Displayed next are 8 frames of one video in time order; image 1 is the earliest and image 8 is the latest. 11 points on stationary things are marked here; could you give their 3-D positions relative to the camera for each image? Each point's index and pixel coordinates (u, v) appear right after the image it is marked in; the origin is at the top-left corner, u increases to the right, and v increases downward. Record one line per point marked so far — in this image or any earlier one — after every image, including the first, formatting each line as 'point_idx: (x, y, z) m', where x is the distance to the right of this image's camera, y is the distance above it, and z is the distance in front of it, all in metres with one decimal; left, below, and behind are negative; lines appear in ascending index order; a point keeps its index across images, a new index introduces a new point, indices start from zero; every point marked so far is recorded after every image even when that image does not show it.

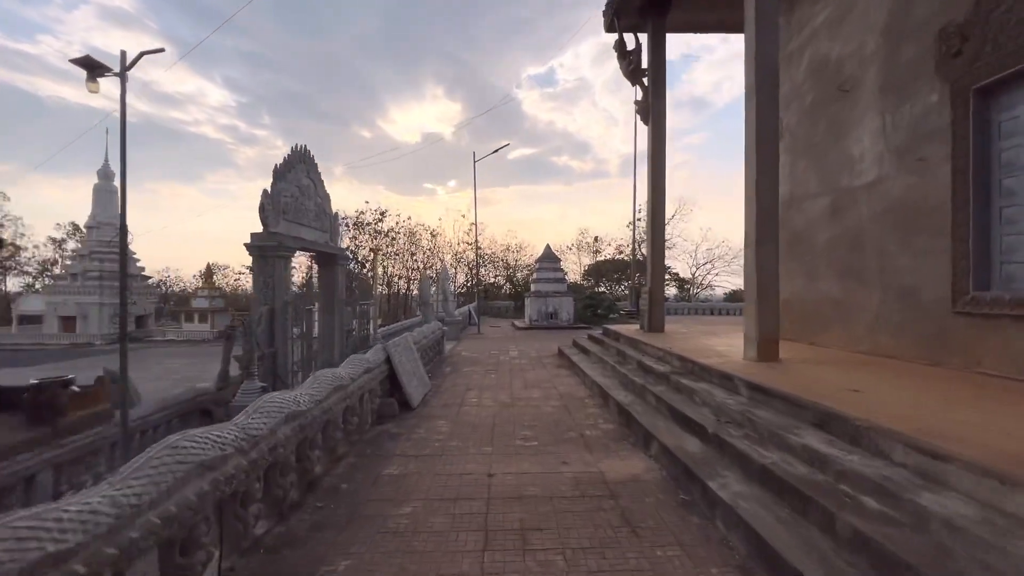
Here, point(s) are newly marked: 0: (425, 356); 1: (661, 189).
0: (-1.8, -1.4, +9.5) m
1: (+3.0, +2.0, +9.5) m
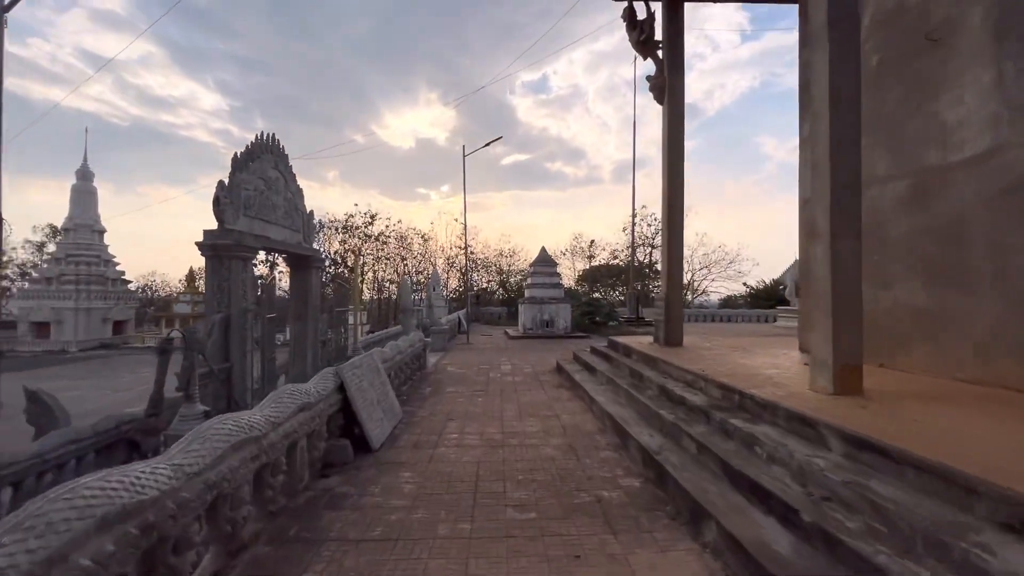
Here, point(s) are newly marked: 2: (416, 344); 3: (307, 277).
0: (-1.9, -1.4, +8.0) m
1: (+2.9, +1.9, +8.1) m
2: (-2.0, -1.2, +9.9) m
3: (-6.3, +0.3, +14.5) m
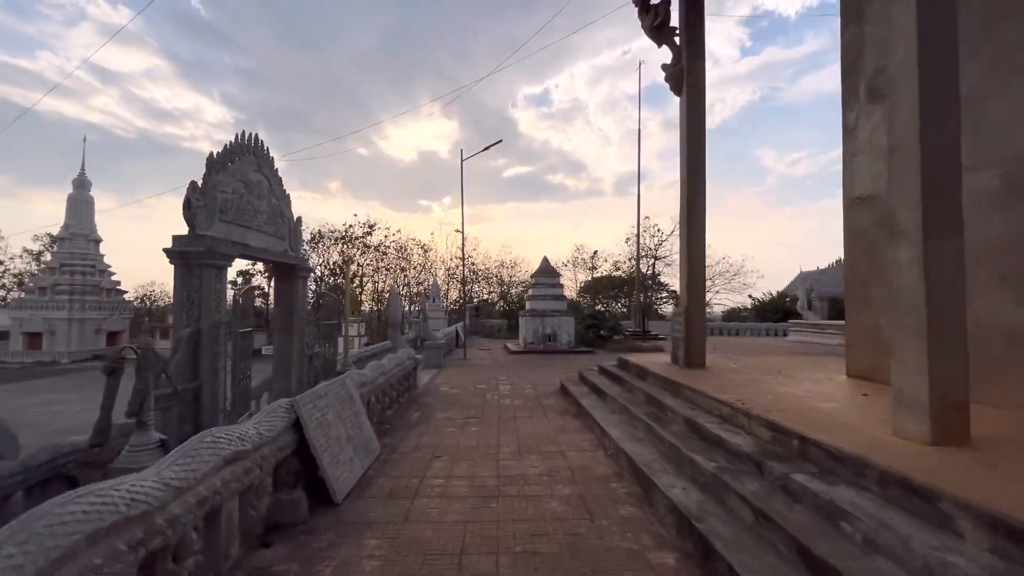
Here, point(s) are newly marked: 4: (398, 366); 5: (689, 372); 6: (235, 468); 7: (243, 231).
0: (-1.9, -1.6, +7.0) m
1: (+2.8, +1.7, +7.2) m
2: (-2.0, -1.4, +8.9) m
3: (-6.3, 0.0, +13.6) m
4: (-2.0, -1.4, +8.3) m
5: (+2.5, -1.2, +6.7) m
6: (-1.8, -1.2, +3.1) m
7: (-6.3, +1.3, +11.1) m
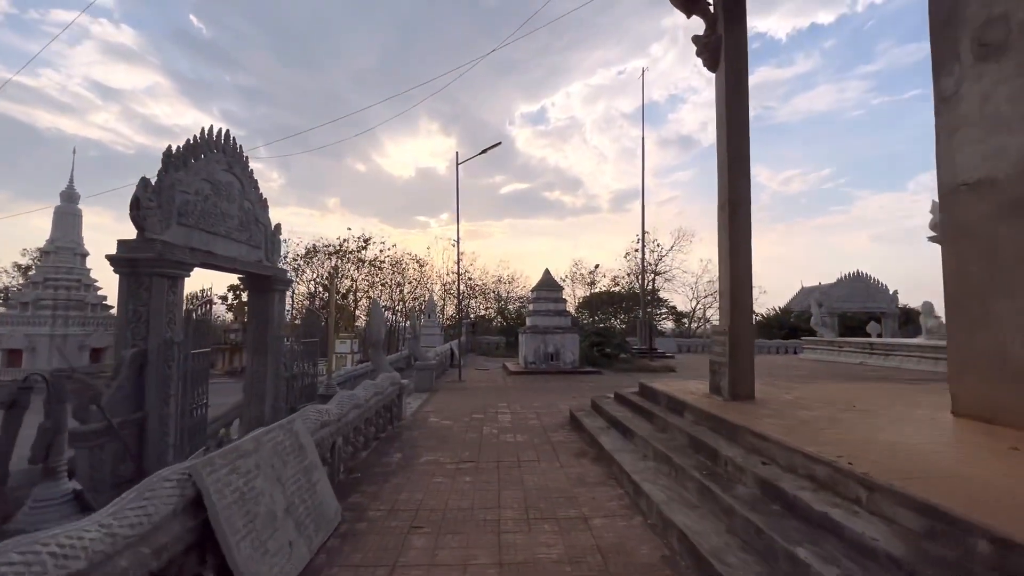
0: (-1.9, -1.8, +5.6) m
1: (+2.9, +1.5, +5.9) m
2: (-2.0, -1.6, +7.6) m
3: (-6.3, -0.4, +12.2) m
4: (-2.0, -1.6, +6.9) m
5: (+2.5, -1.3, +5.4) m
6: (-1.8, -1.2, +1.8) m
7: (-6.3, +1.1, +9.8) m
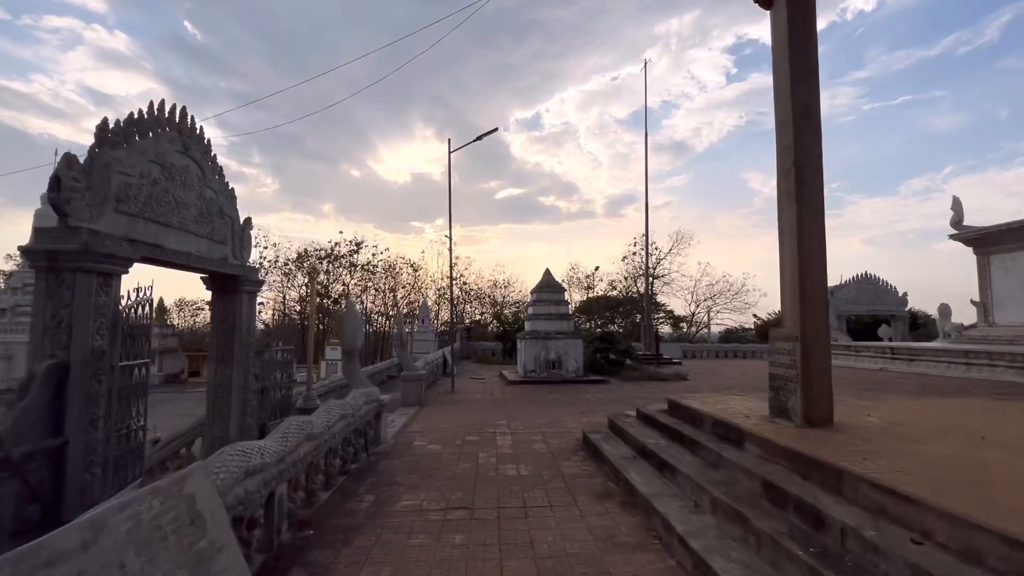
0: (-1.9, -1.7, +4.2) m
1: (+2.9, +1.6, +4.6) m
2: (-2.0, -1.6, +6.2) m
3: (-6.4, -0.4, +10.8) m
4: (-1.9, -1.5, +5.5) m
5: (+2.6, -1.3, +4.0) m
6: (-1.7, -1.1, +0.4) m
7: (-6.3, +1.1, +8.4) m
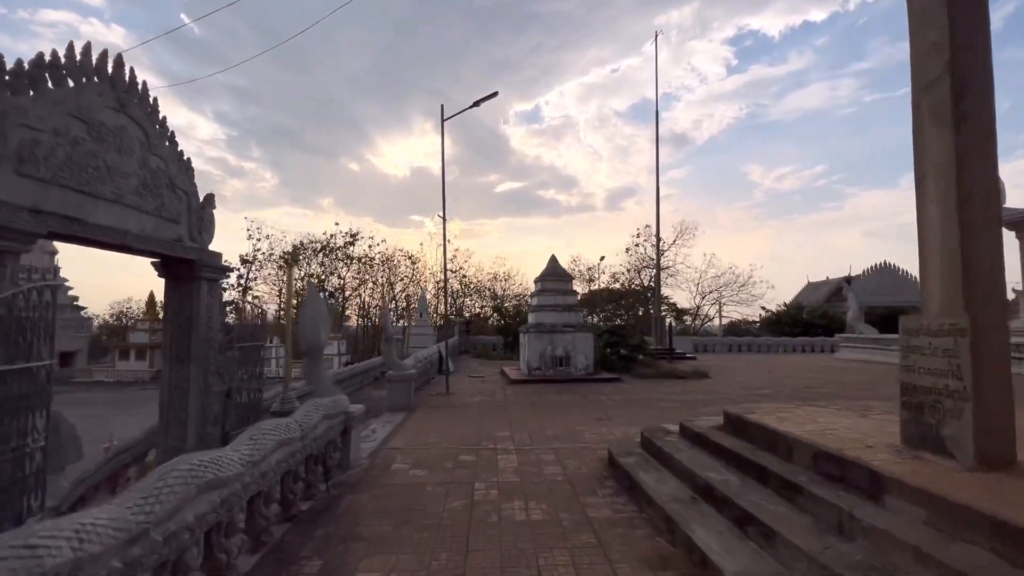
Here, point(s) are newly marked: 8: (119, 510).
0: (-1.8, -1.5, +2.7) m
1: (+3.0, +1.8, +3.0) m
2: (-1.9, -1.4, +4.6) m
3: (-6.3, -0.1, +9.2) m
4: (-1.9, -1.3, +4.0) m
5: (+2.6, -1.1, +2.5) m
6: (-1.6, -1.0, -1.1) m
7: (-6.2, +1.3, +6.8) m
8: (-1.9, -1.1, +2.3) m
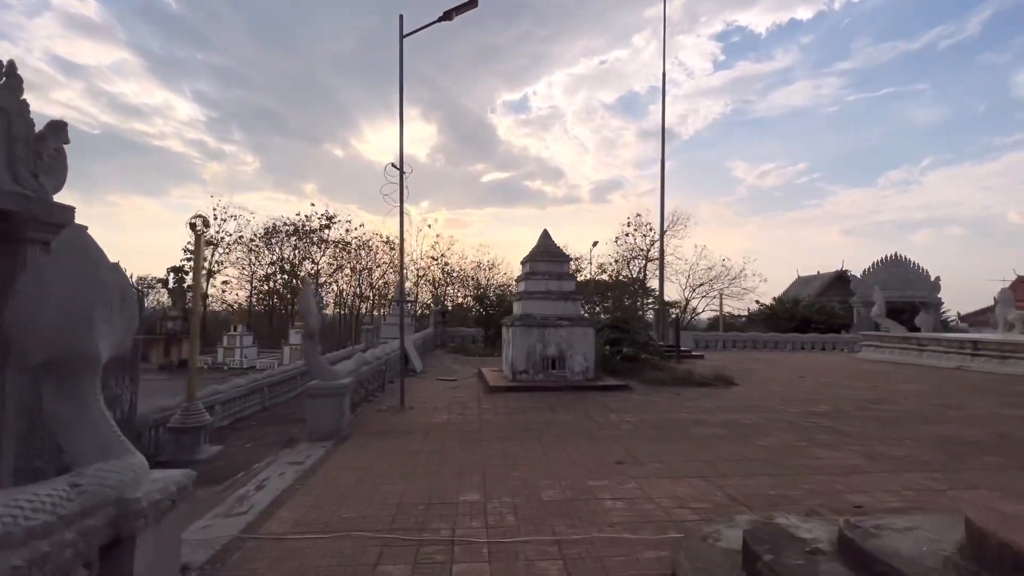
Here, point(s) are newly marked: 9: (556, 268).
0: (-1.9, -1.3, -0.2) m
1: (+2.9, +2.0, +0.2) m
2: (-2.0, -1.1, +1.7) m
3: (-6.6, +0.3, +6.2) m
4: (-2.0, -1.0, +1.1) m
5: (+2.6, -0.9, -0.2) m
6: (-1.6, -0.8, -4.0) m
7: (-6.4, +1.7, +3.7) m
8: (-2.0, -0.8, -0.6) m
9: (+1.0, +0.5, +11.0) m
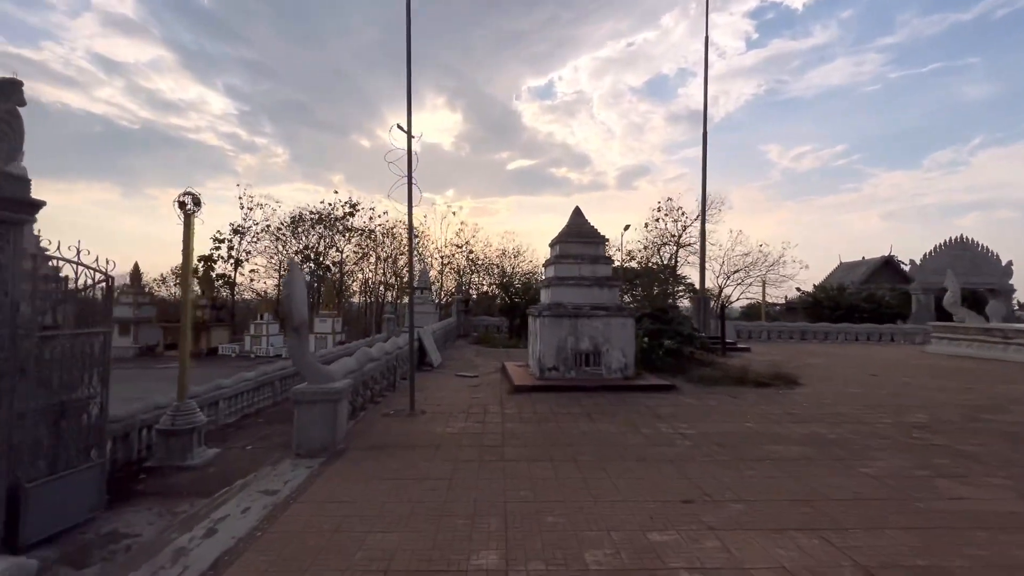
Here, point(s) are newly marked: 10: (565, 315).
0: (-1.9, -1.3, -1.4) m
1: (+2.9, +2.0, -1.3) m
2: (-2.0, -1.0, +0.6) m
3: (-6.3, +0.5, +5.2) m
4: (-2.0, -1.0, -0.1) m
5: (+2.5, -0.9, -1.7) m
6: (-1.8, -0.9, -5.2) m
7: (-6.2, +1.8, +2.7) m
8: (-2.0, -0.8, -1.8) m
9: (+1.6, +0.8, +9.6) m
10: (+1.1, -0.5, +9.3) m
